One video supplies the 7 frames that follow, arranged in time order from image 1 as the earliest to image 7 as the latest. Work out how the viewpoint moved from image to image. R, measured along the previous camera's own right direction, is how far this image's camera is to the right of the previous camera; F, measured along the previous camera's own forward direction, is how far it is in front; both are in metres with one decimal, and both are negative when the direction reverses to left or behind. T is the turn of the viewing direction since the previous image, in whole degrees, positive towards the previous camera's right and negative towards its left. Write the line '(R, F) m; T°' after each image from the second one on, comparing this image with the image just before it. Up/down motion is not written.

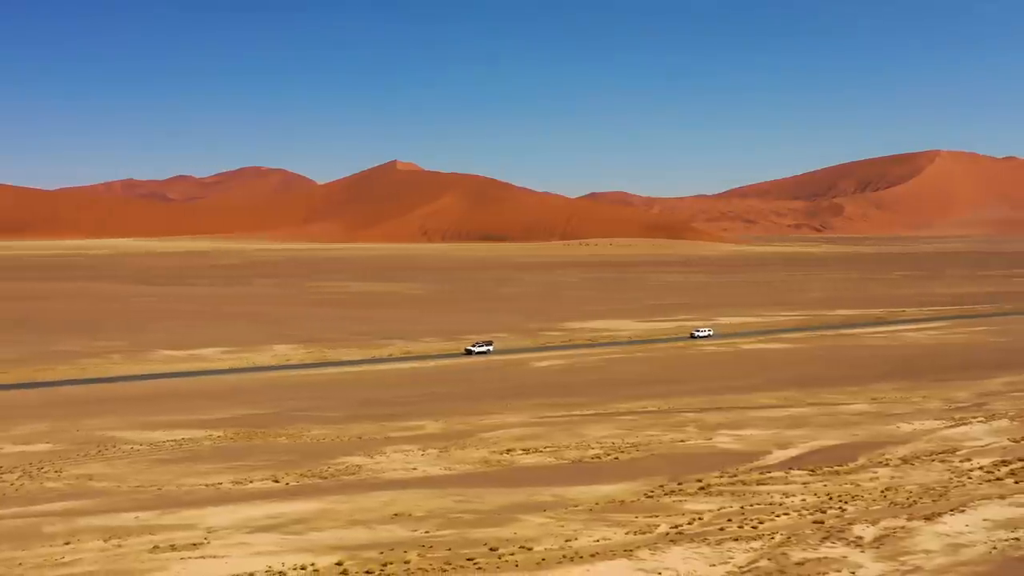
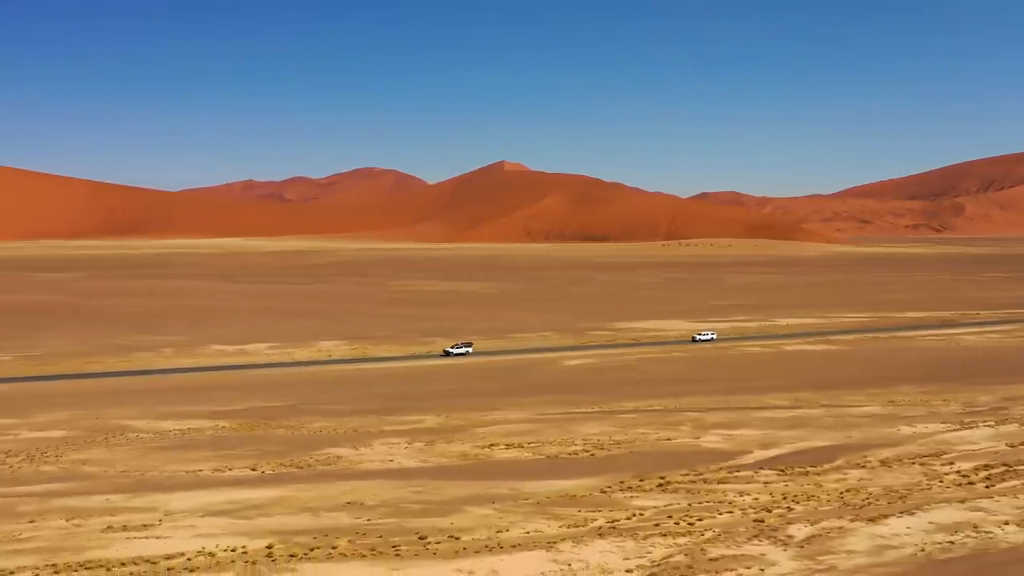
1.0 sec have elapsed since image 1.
(+2.0, -0.2) m; -6°
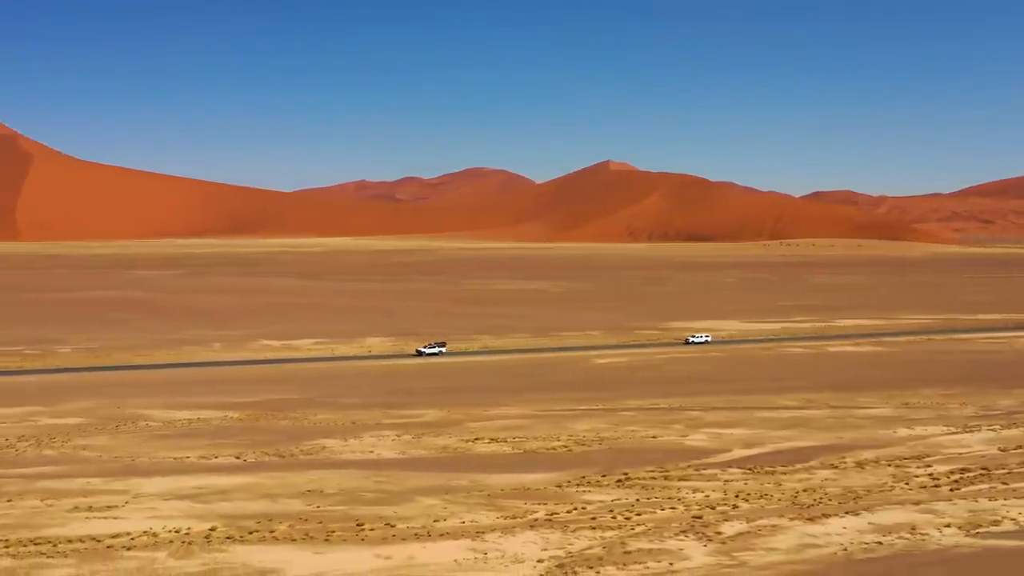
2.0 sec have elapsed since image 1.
(+2.0, -0.3) m; -6°
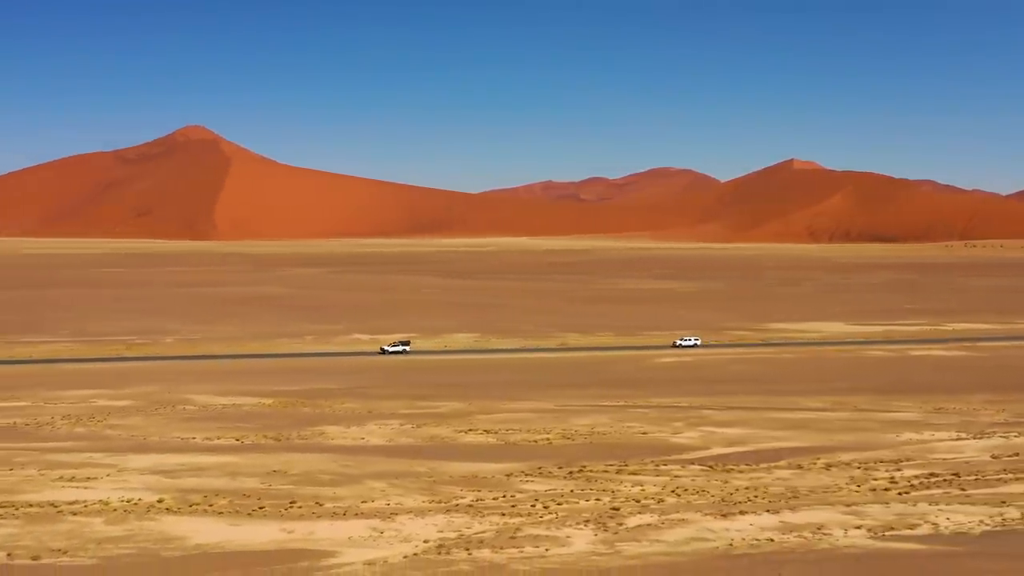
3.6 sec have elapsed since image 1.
(+3.1, -0.3) m; -9°
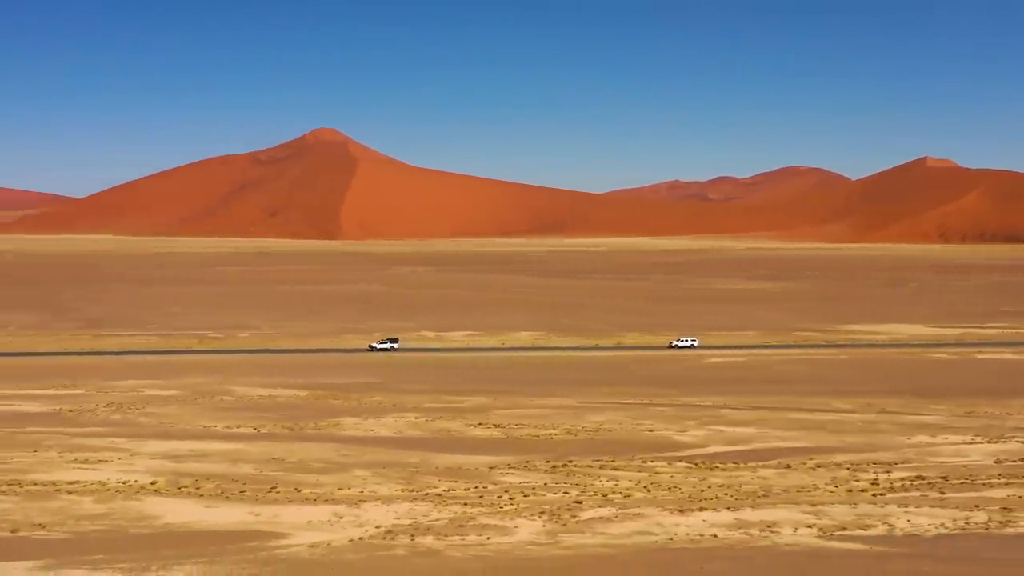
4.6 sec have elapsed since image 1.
(+2.0, -0.3) m; -6°
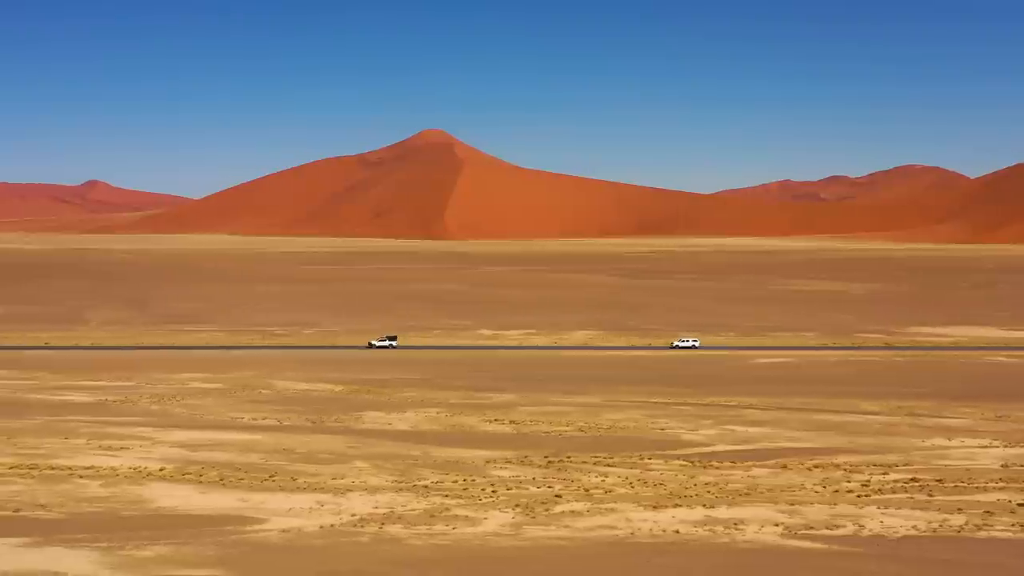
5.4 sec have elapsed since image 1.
(+1.6, -0.2) m; -5°
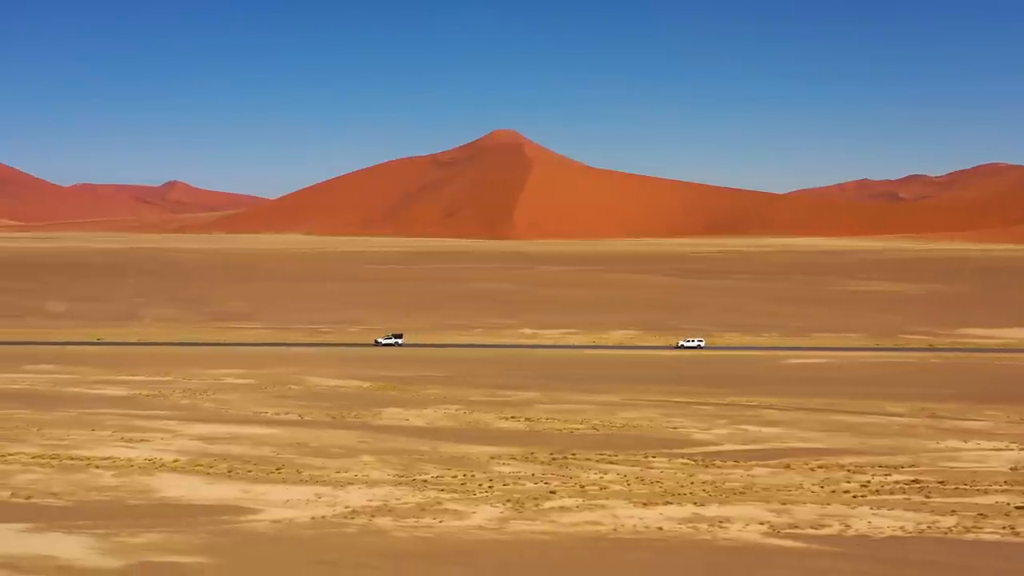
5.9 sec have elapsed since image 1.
(+1.0, -0.2) m; -4°
